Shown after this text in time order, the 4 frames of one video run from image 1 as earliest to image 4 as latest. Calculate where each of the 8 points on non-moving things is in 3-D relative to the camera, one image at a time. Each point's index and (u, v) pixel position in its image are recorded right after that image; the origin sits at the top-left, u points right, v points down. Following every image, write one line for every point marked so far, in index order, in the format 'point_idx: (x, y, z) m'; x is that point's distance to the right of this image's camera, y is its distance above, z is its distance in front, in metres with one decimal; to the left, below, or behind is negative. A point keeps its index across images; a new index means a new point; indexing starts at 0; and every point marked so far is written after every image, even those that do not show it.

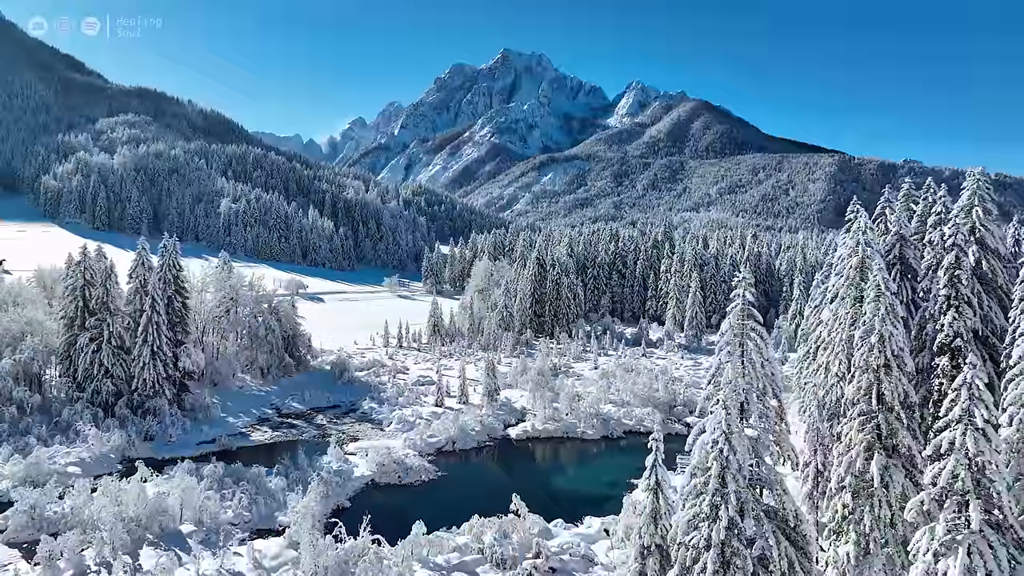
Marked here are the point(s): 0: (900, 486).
0: (+11.7, -6.0, +17.0) m
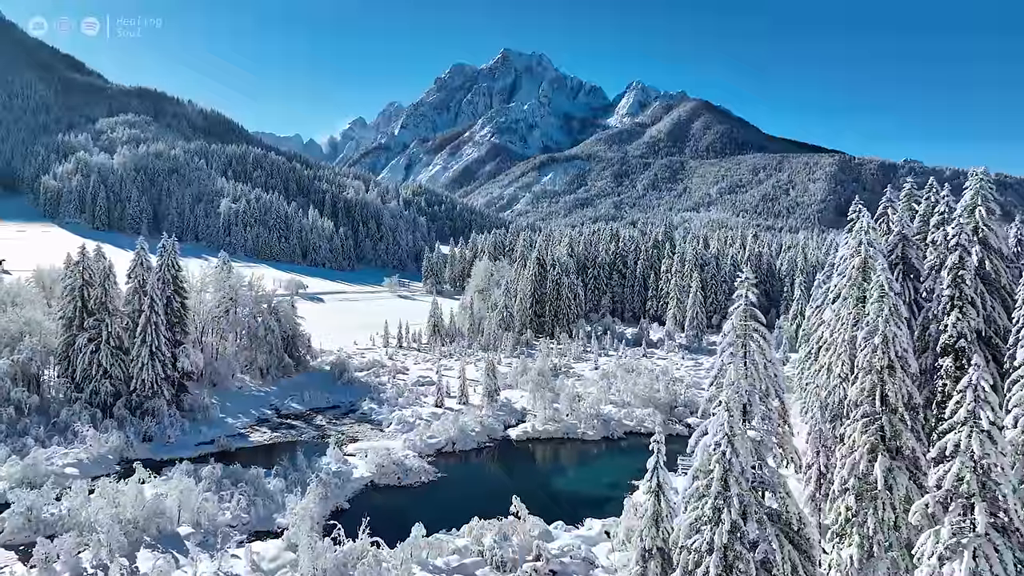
0: (+11.7, -6.0, +16.9) m
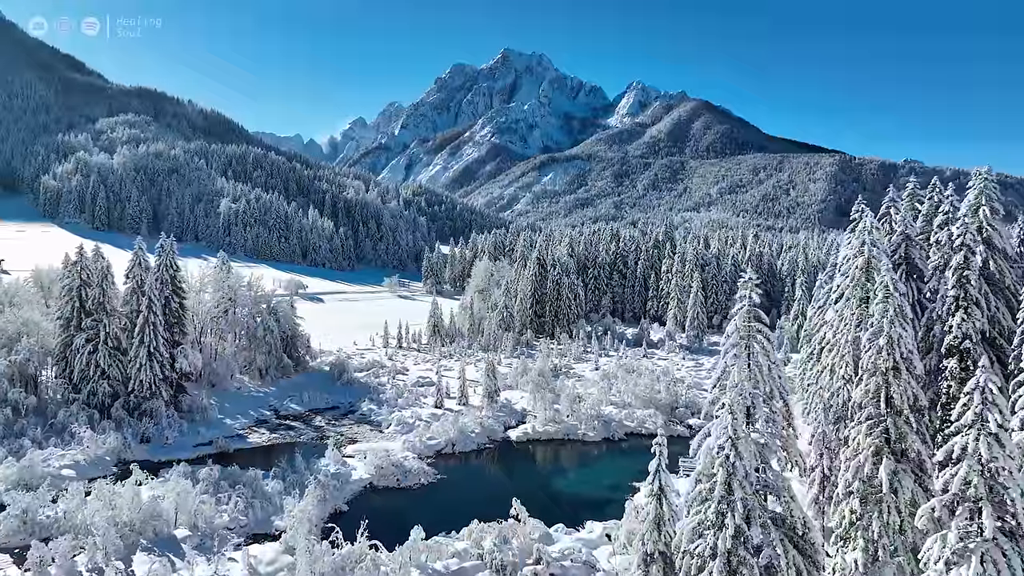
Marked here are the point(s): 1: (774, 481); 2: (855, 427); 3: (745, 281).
0: (+11.7, -6.0, +16.6) m
1: (+6.7, -4.9, +14.4) m
2: (+11.1, -4.5, +18.2) m
3: (+6.3, +0.2, +15.1) m
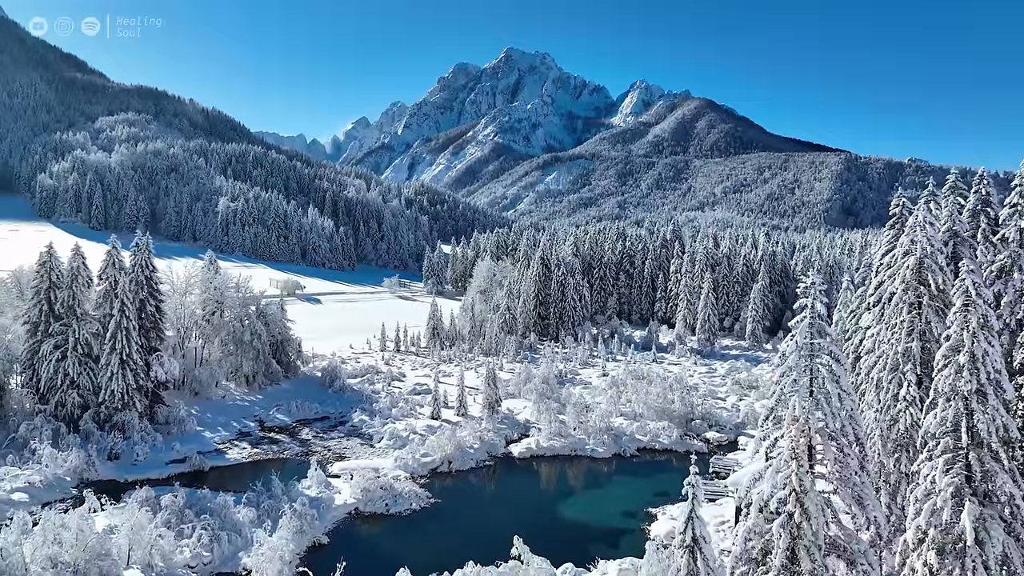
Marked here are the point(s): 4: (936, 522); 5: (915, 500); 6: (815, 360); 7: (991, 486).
0: (+11.7, -6.1, +13.6) m
1: (+6.7, -5.1, +11.3) m
2: (+11.1, -4.6, +15.2) m
3: (+6.3, 0.0, +12.1) m
4: (+10.9, -6.0, +14.5) m
5: (+10.9, -5.8, +15.3) m
6: (+6.2, -1.4, +11.5) m
7: (+12.1, -5.0, +14.2) m
